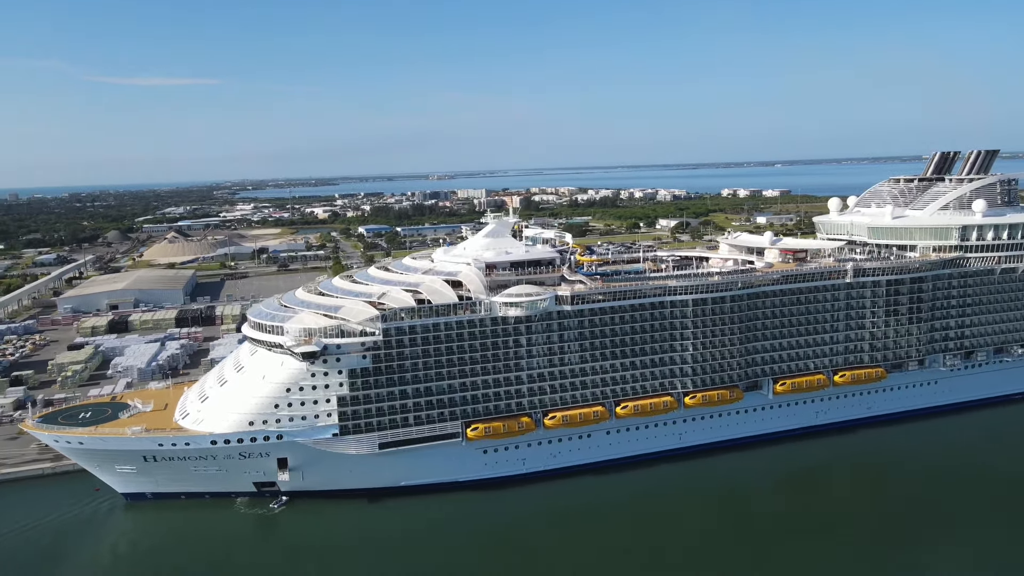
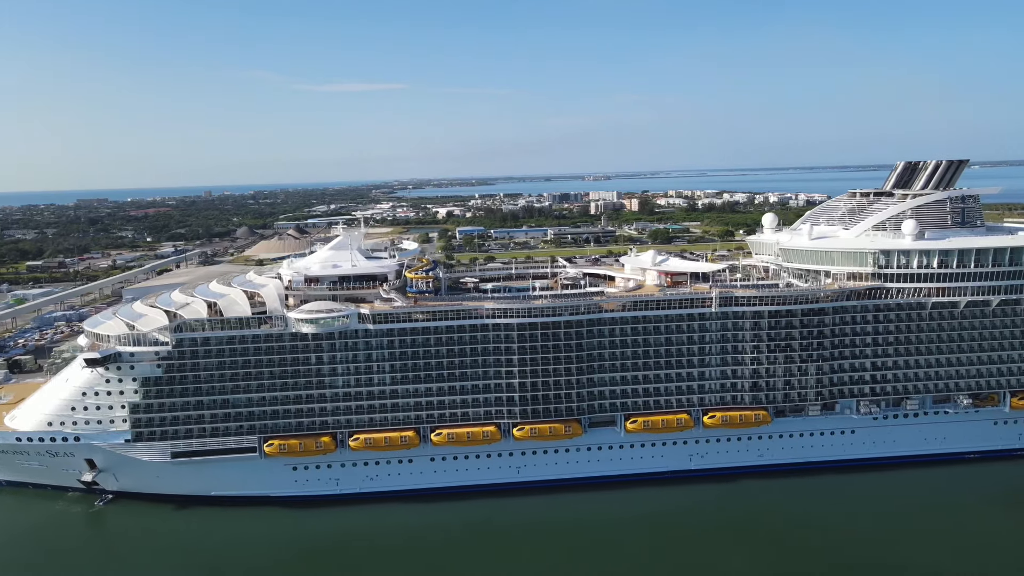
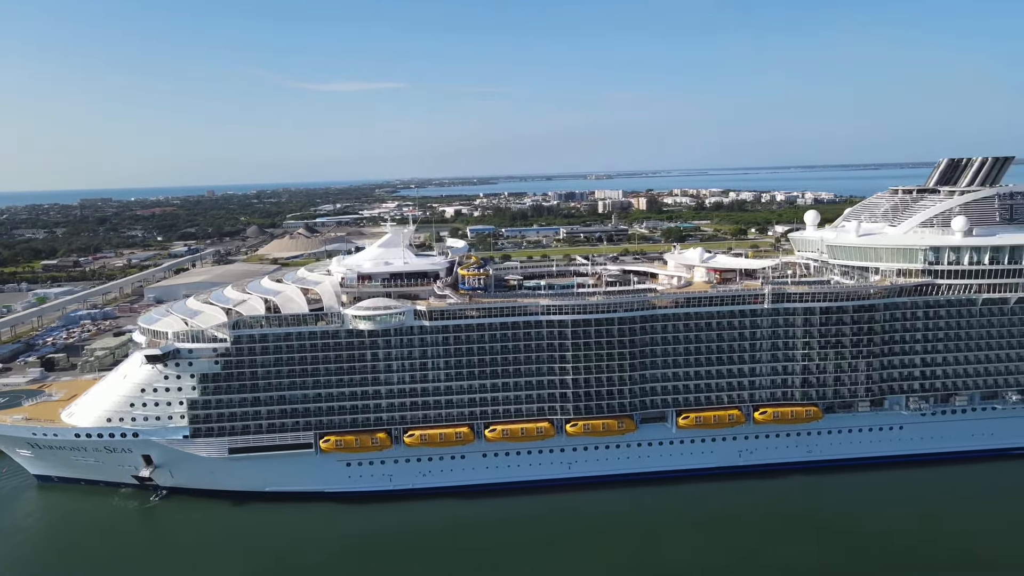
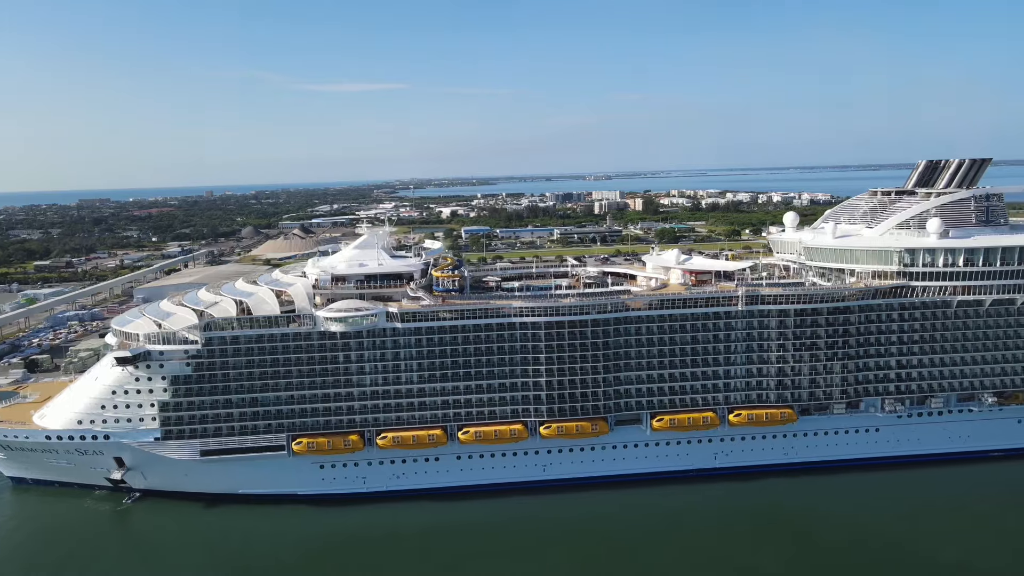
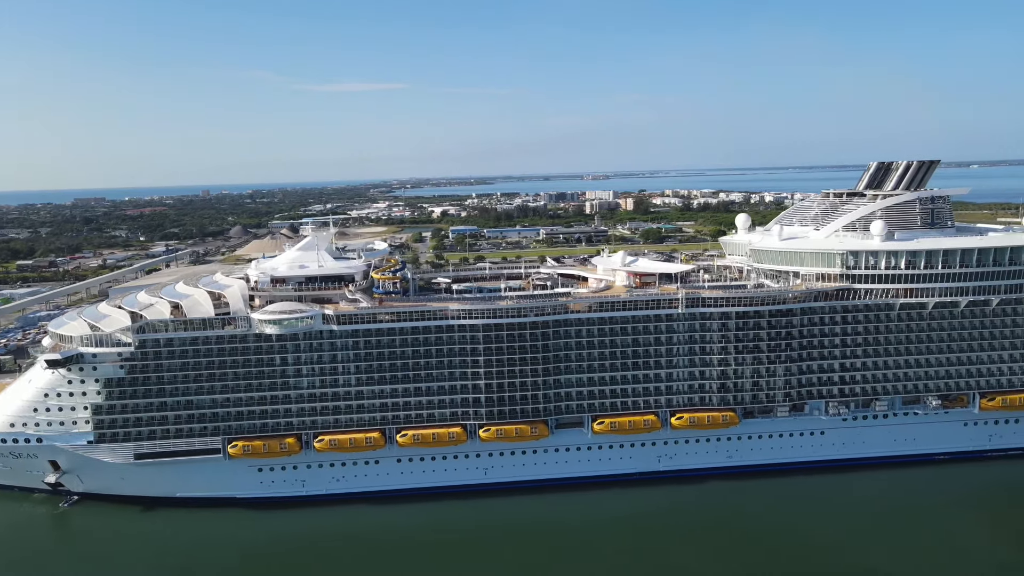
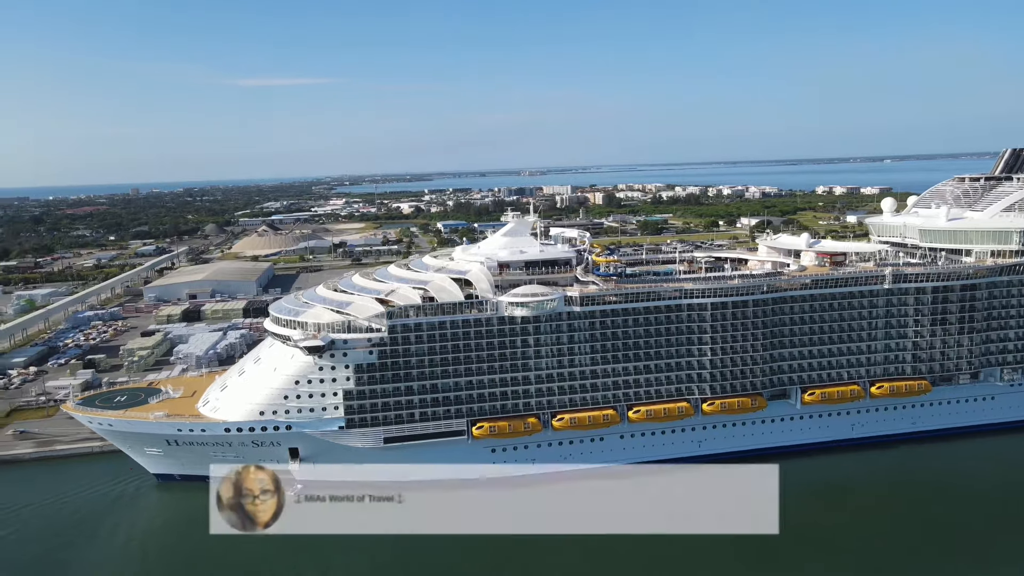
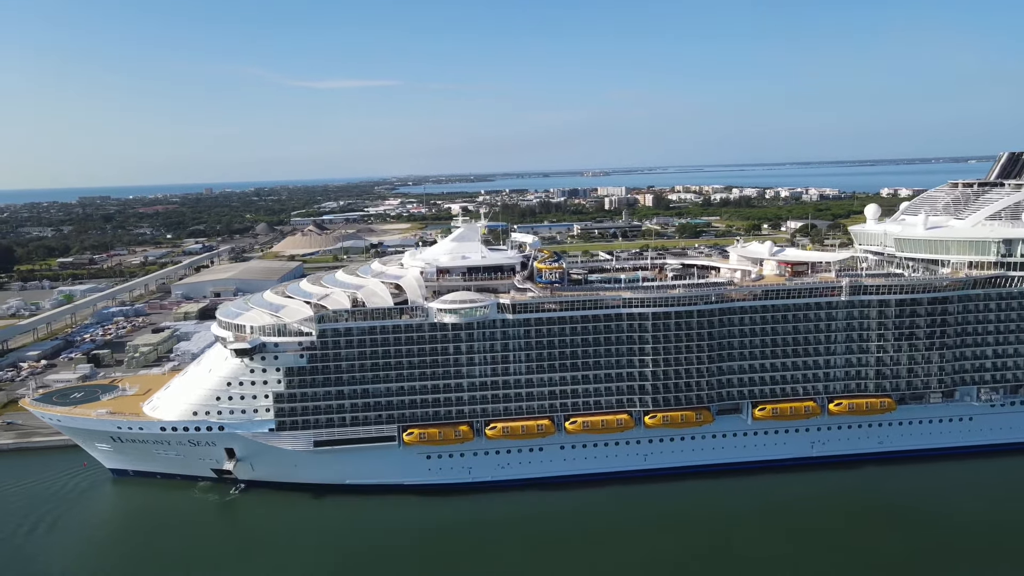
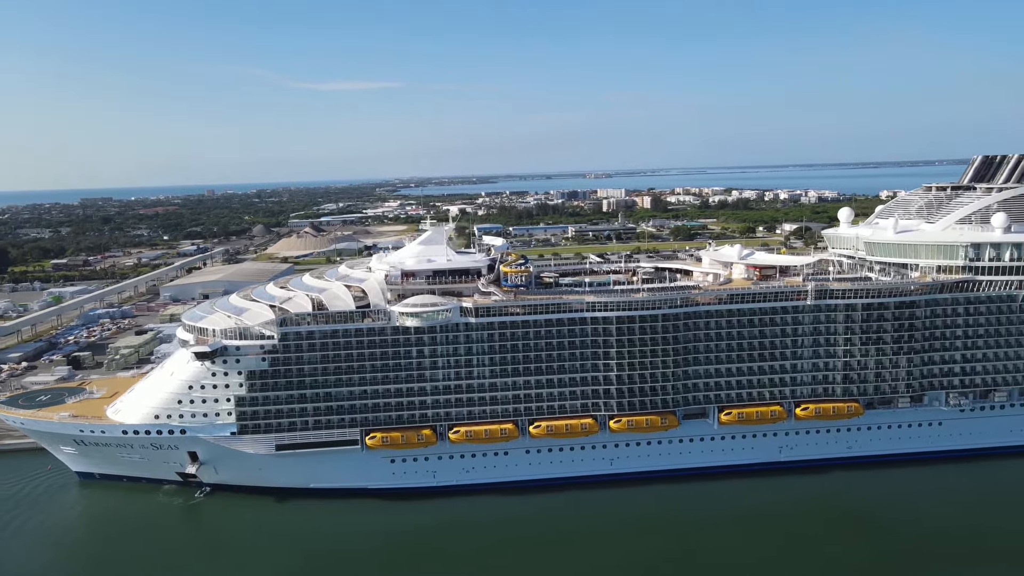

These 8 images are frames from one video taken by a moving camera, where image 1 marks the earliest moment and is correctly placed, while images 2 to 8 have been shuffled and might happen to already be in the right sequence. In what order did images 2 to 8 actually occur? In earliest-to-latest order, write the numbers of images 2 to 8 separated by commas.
6, 7, 8, 3, 4, 2, 5
